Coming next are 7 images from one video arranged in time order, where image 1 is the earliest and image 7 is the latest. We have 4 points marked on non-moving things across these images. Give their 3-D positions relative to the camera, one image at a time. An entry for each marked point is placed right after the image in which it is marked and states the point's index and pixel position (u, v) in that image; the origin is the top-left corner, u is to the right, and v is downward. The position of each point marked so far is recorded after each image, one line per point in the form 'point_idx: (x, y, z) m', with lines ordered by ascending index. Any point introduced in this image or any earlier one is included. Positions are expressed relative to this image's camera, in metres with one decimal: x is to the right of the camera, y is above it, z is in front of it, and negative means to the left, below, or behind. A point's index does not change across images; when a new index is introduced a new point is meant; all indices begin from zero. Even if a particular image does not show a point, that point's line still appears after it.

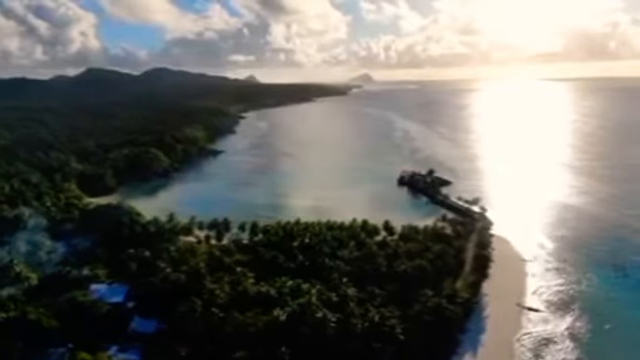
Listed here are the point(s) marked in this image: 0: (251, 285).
0: (-1.7, -2.6, +18.4) m
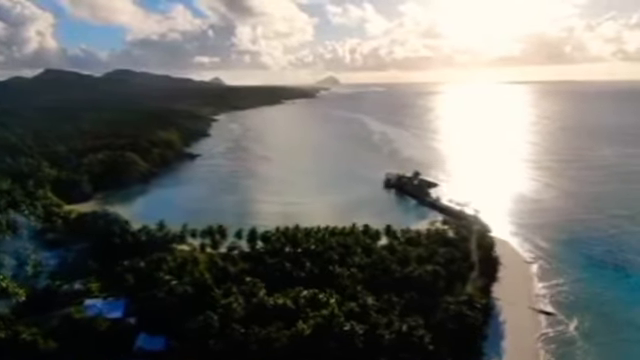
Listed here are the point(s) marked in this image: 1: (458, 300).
0: (-1.3, -2.8, +17.5) m
1: (+3.6, -3.1, +19.6) m
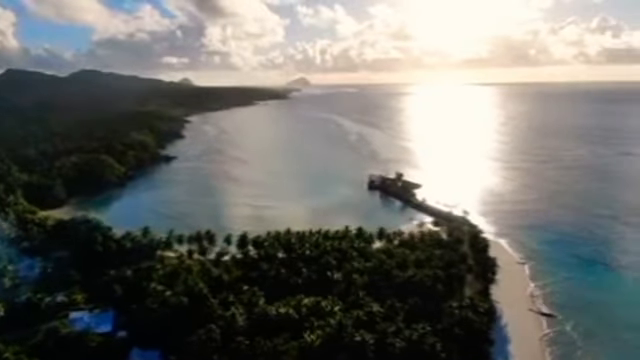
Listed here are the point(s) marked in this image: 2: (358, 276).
0: (-1.2, -2.8, +16.7) m
1: (+3.6, -3.2, +19.0) m
2: (+1.0, -2.5, +19.6) m
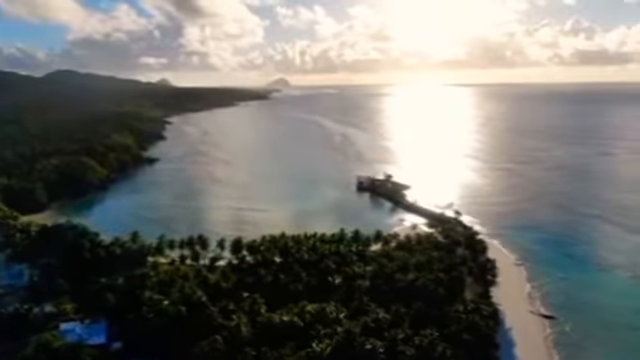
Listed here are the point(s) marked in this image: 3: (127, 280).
0: (-1.1, -2.9, +16.1) m
1: (+3.6, -3.2, +18.5) m
2: (+1.0, -2.6, +19.1) m
3: (-5.0, -2.6, +19.4) m
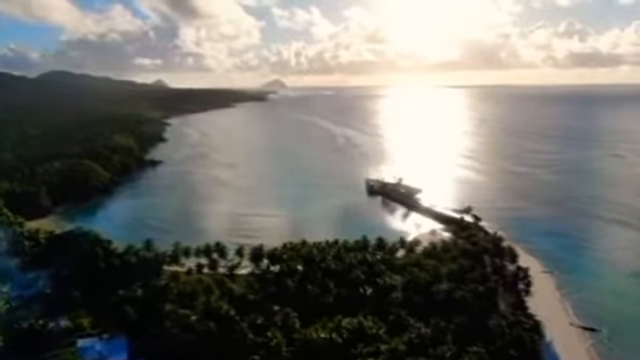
0: (-0.3, -3.0, +15.0) m
1: (+4.4, -3.3, +17.5) m
2: (+1.8, -2.7, +18.0) m
3: (-4.2, -2.7, +18.3) m
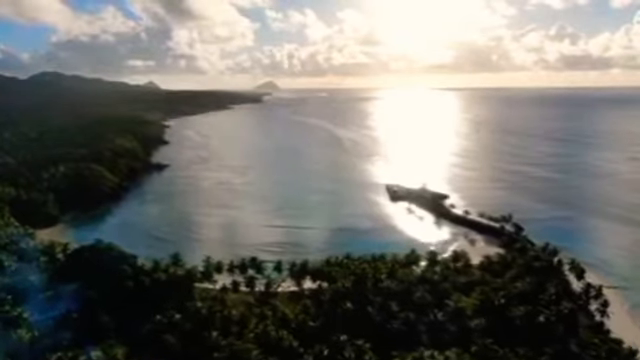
0: (+1.1, -3.2, +12.8) m
1: (+5.8, -3.5, +15.4) m
2: (+3.2, -2.9, +15.9) m
3: (-2.9, -2.9, +16.1) m
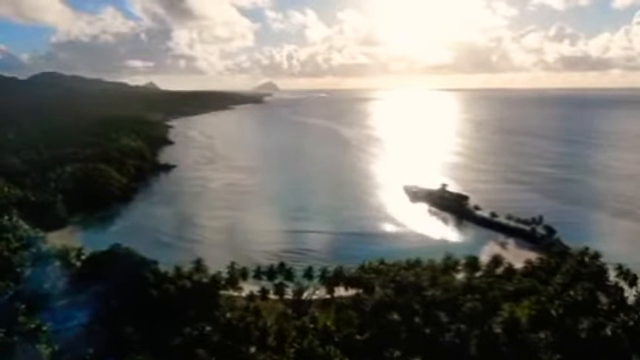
0: (+2.0, -3.2, +11.5) m
1: (+6.7, -3.5, +14.1) m
2: (+4.1, -2.9, +14.5) m
3: (-2.0, -2.9, +14.7) m
